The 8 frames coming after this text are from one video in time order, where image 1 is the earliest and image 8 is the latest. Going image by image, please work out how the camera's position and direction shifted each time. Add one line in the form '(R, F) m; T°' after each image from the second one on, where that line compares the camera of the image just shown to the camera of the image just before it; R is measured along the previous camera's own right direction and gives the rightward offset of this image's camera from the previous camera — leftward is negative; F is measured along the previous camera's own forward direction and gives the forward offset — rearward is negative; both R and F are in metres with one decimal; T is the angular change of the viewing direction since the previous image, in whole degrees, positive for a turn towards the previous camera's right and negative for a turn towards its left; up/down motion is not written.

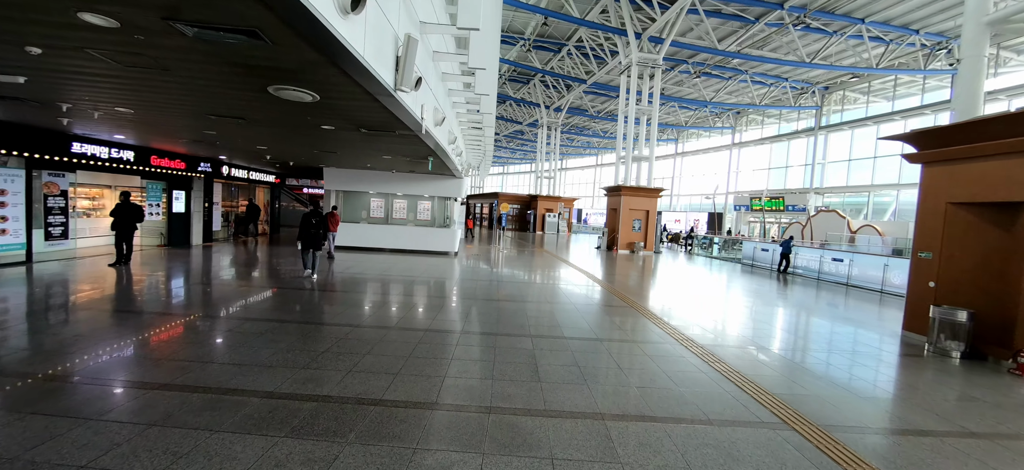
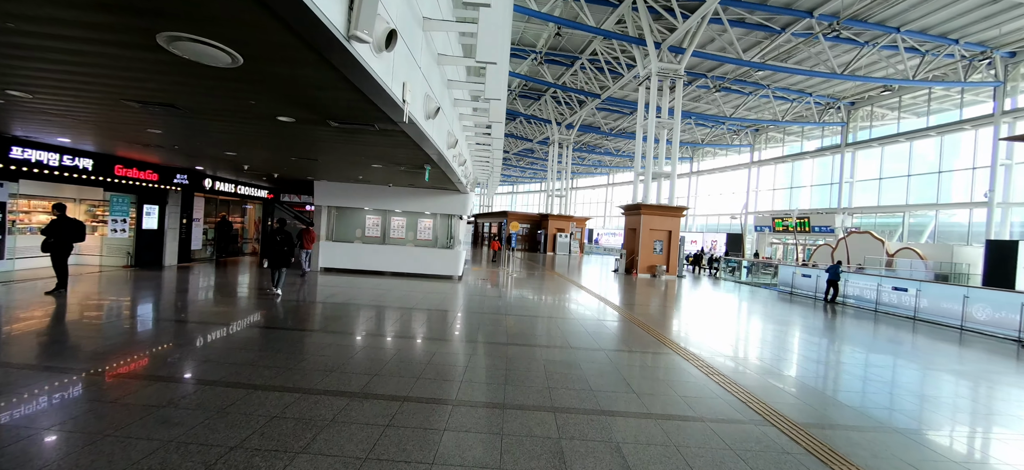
(-0.1, +1.3) m; -1°
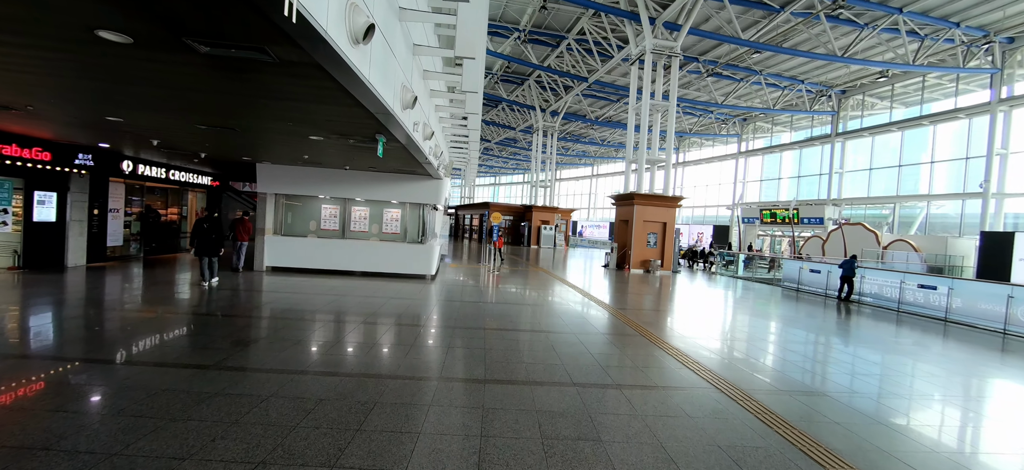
(+0.1, +1.4) m; +2°
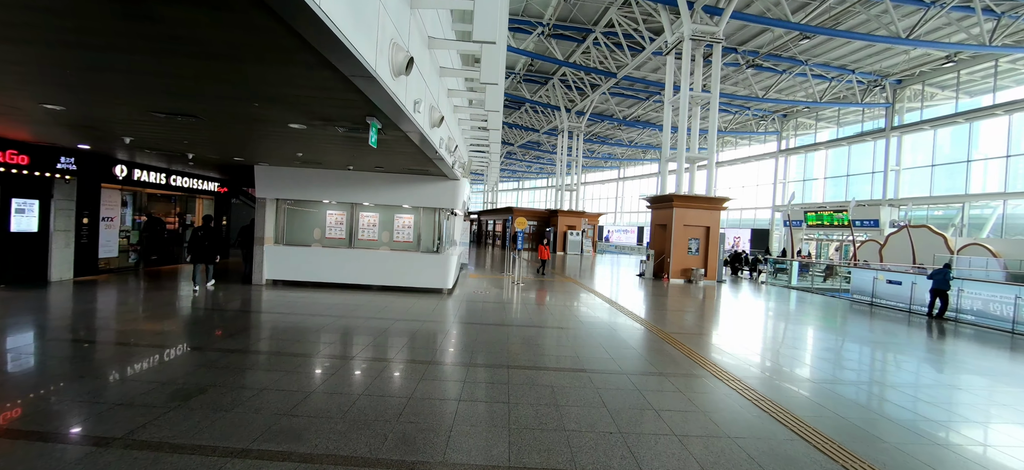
(-0.2, +1.2) m; -3°
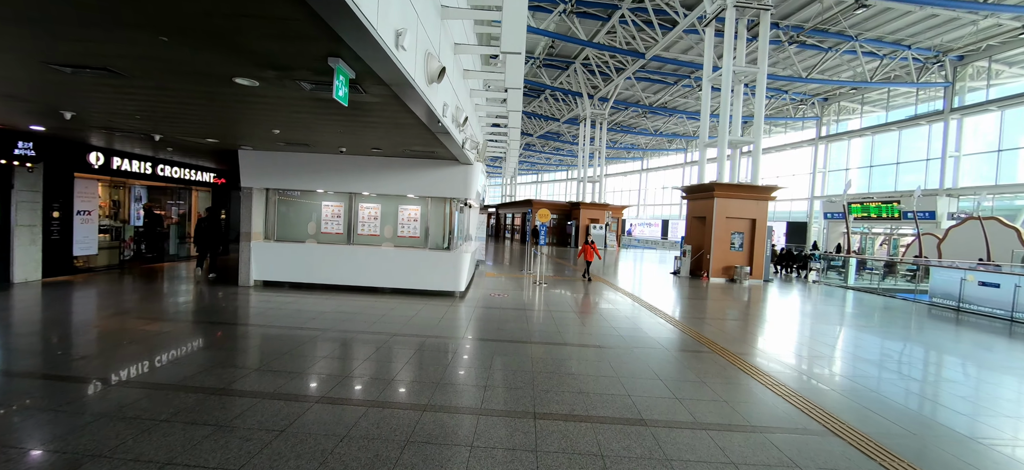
(-0.2, +1.2) m; -2°
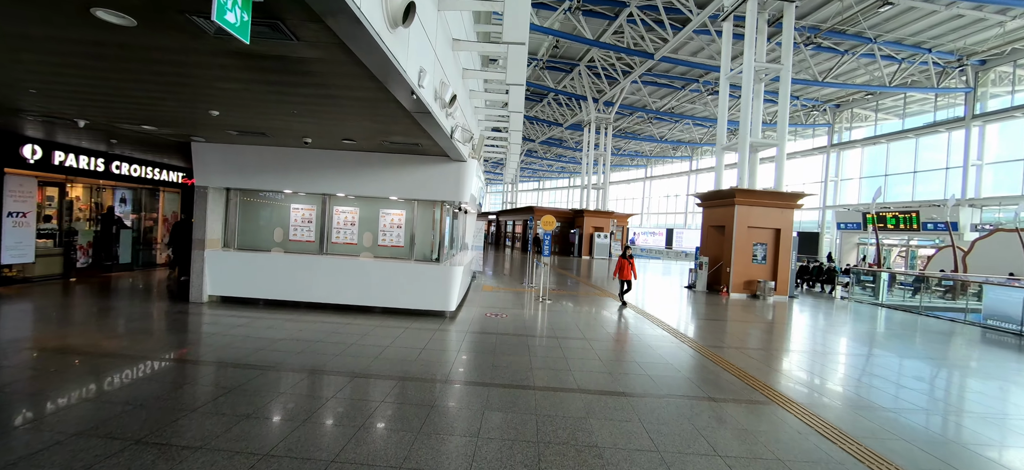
(0.0, +1.0) m; 0°
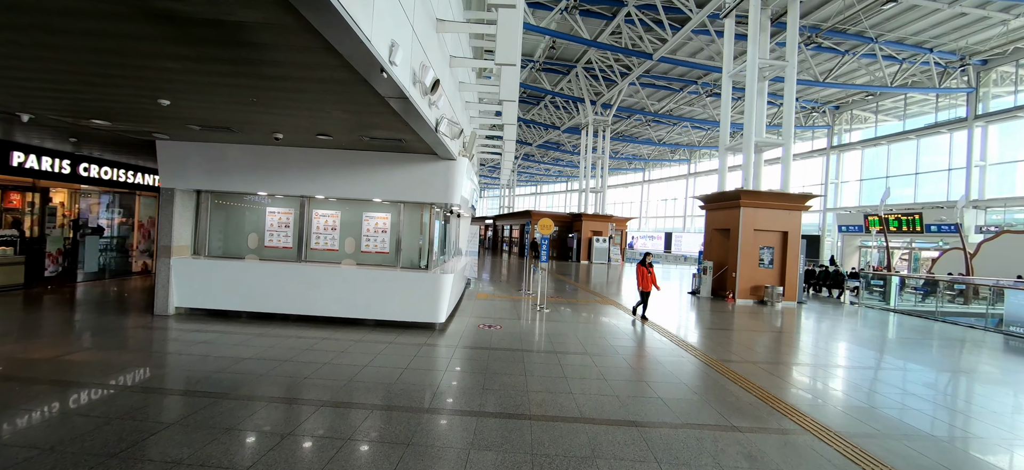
(+0.1, +0.4) m; 0°
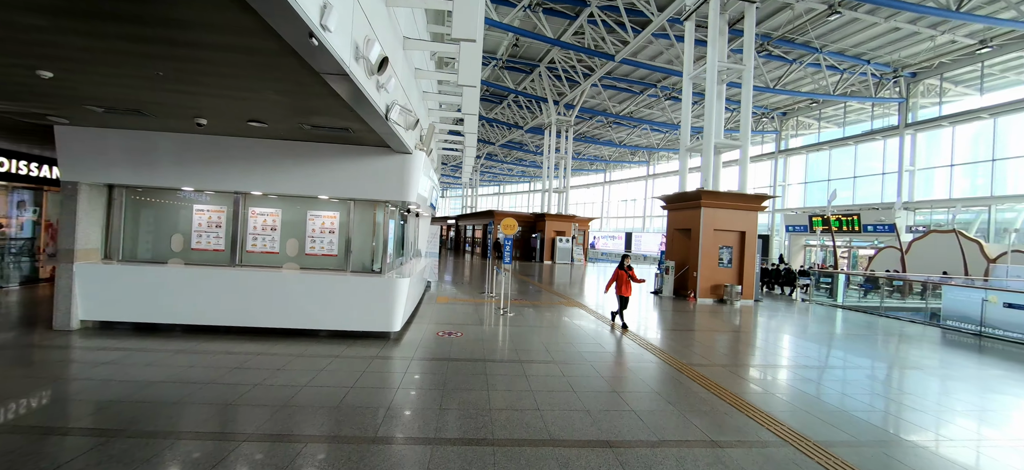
(+0.2, +0.3) m; +5°
